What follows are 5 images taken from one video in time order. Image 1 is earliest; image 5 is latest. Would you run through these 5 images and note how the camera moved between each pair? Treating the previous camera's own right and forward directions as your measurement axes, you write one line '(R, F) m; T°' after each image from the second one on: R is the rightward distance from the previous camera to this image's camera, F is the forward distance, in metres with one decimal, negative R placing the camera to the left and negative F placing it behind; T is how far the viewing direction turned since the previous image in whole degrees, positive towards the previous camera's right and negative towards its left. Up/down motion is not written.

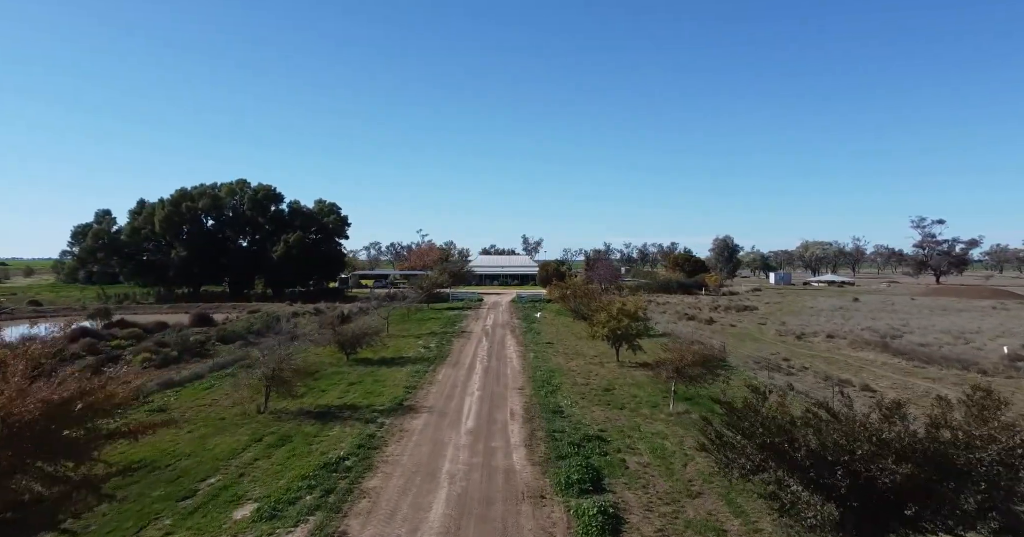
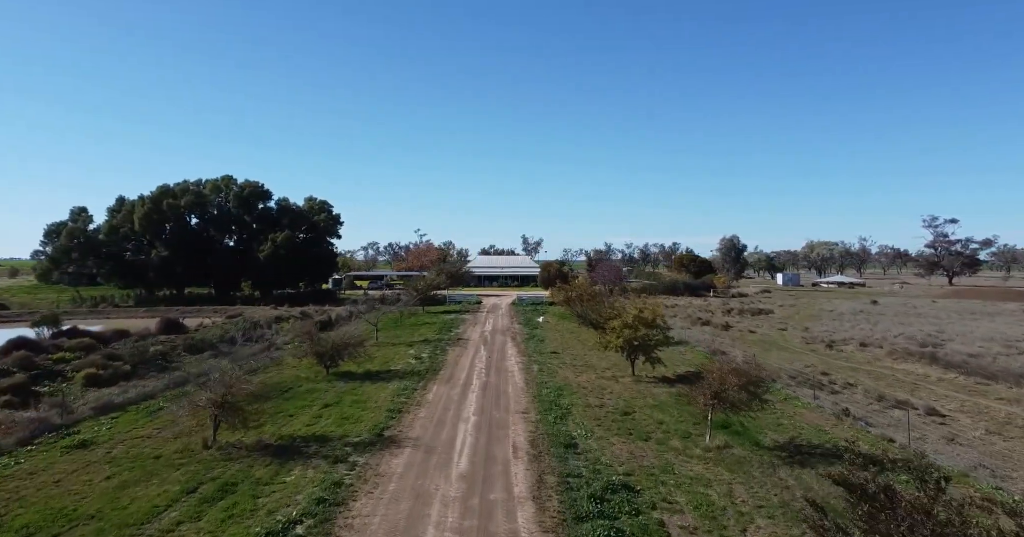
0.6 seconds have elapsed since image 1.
(-0.1, +3.7) m; 0°
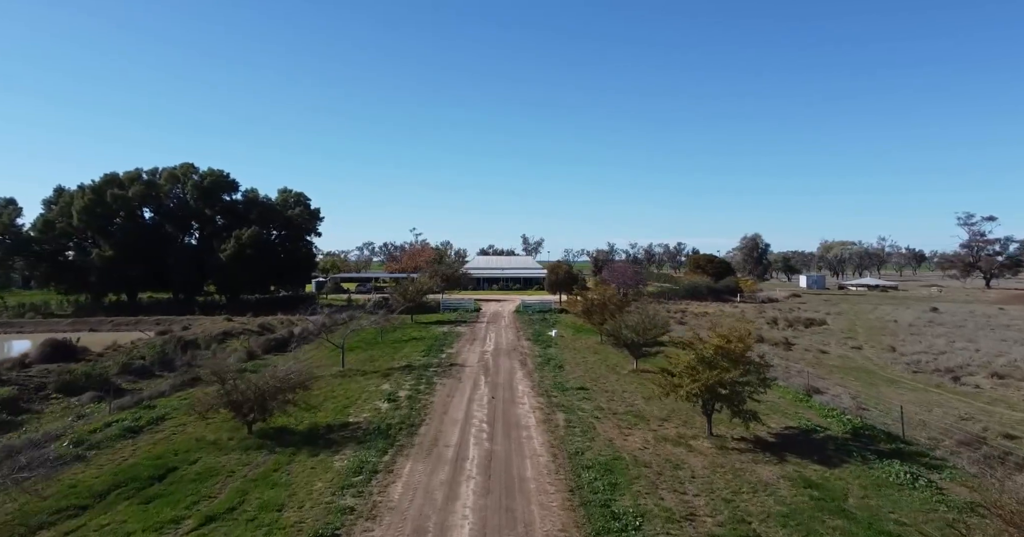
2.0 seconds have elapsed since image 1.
(-0.5, +9.6) m; 0°
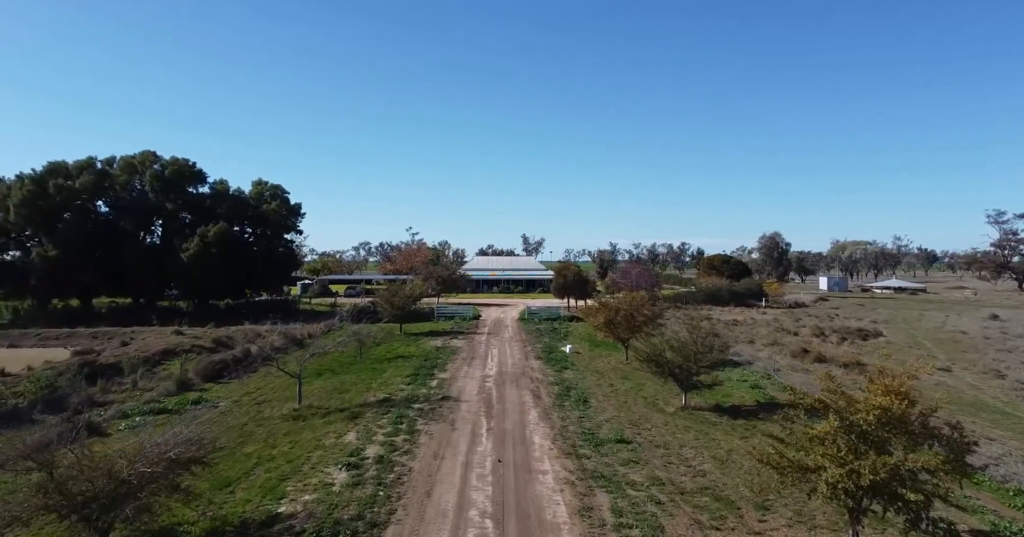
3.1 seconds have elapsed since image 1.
(-0.4, +7.3) m; 0°
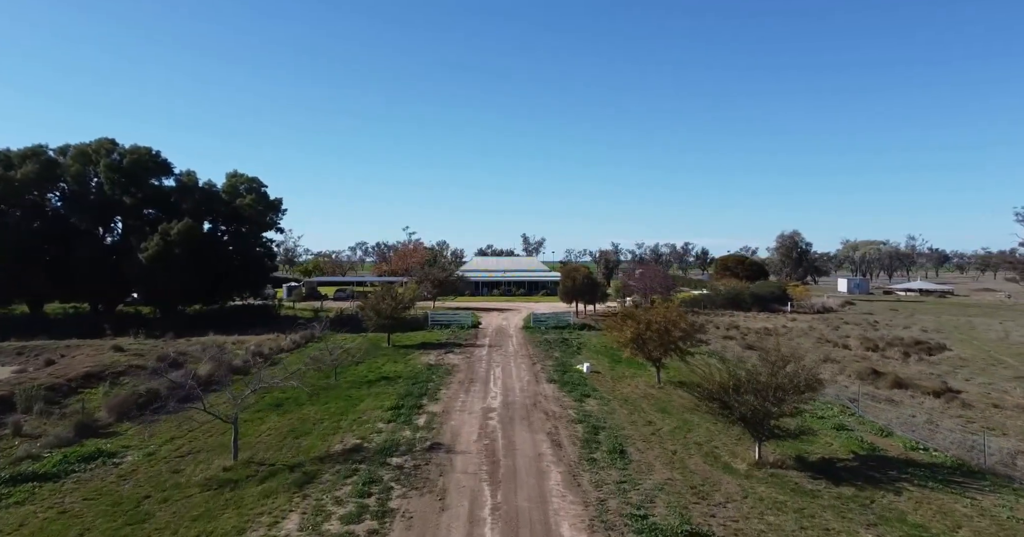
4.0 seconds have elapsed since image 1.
(-0.3, +6.2) m; 0°
